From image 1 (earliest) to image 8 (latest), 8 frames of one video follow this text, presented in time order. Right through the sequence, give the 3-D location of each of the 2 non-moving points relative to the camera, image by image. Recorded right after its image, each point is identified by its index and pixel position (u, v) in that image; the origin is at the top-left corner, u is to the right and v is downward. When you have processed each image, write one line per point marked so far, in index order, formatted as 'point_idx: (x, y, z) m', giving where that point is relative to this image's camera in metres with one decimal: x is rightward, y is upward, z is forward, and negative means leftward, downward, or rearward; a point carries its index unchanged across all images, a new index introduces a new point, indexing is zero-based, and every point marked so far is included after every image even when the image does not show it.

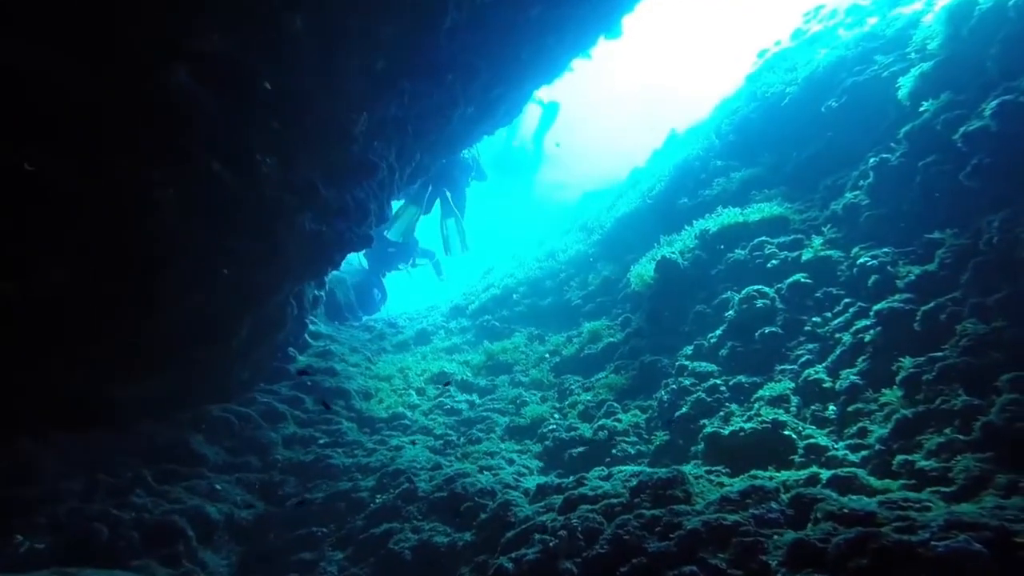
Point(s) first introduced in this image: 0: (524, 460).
0: (+0.2, -2.4, +8.5) m
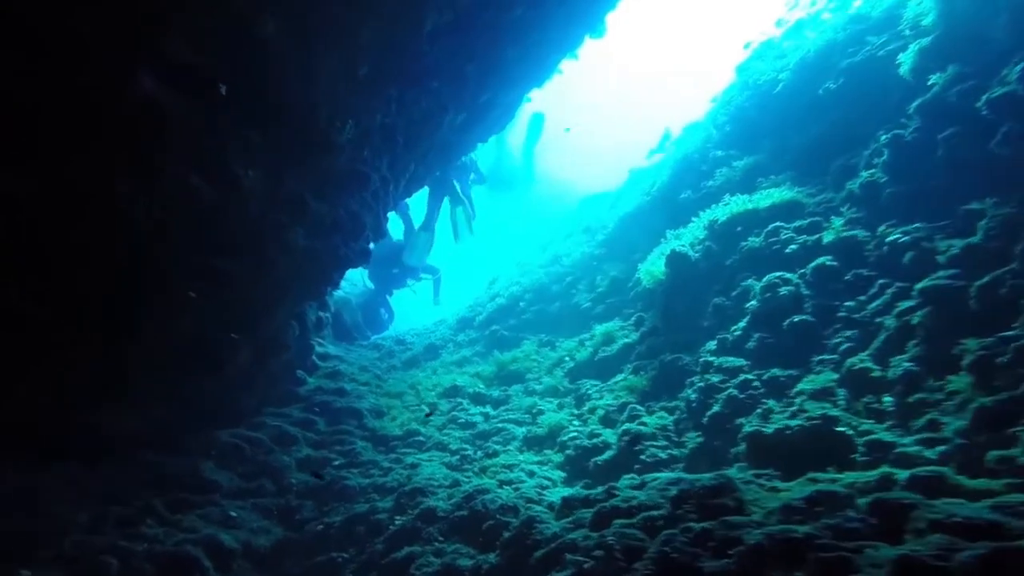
0: (+0.5, -2.4, +8.0) m
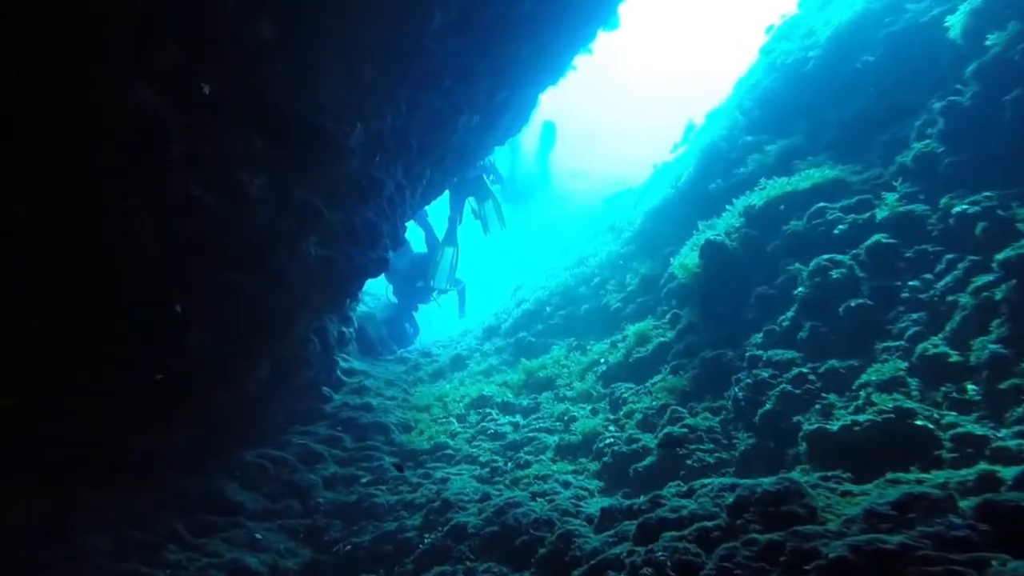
0: (+0.9, -2.4, +7.5) m
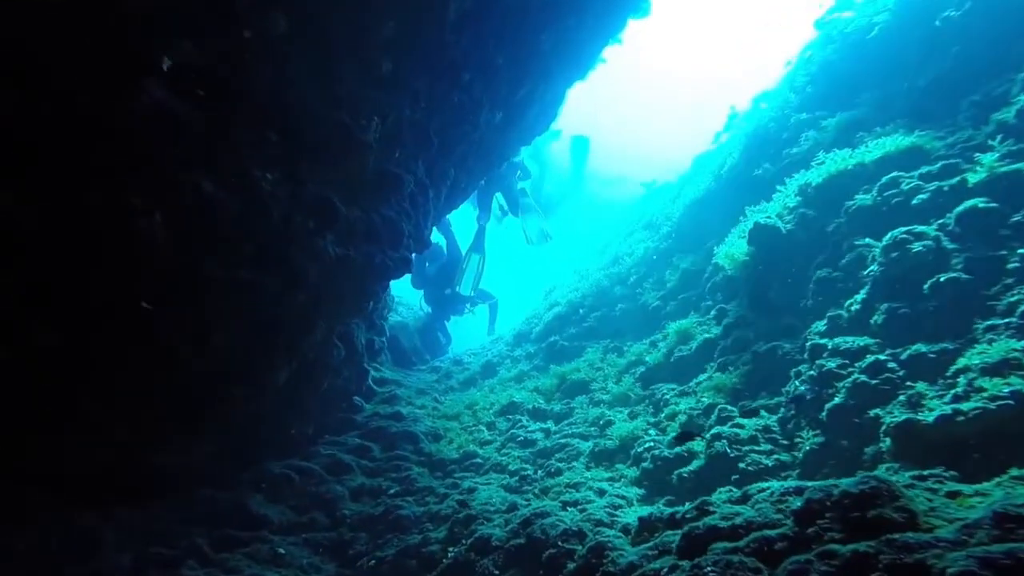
0: (+1.2, -2.2, +6.7) m
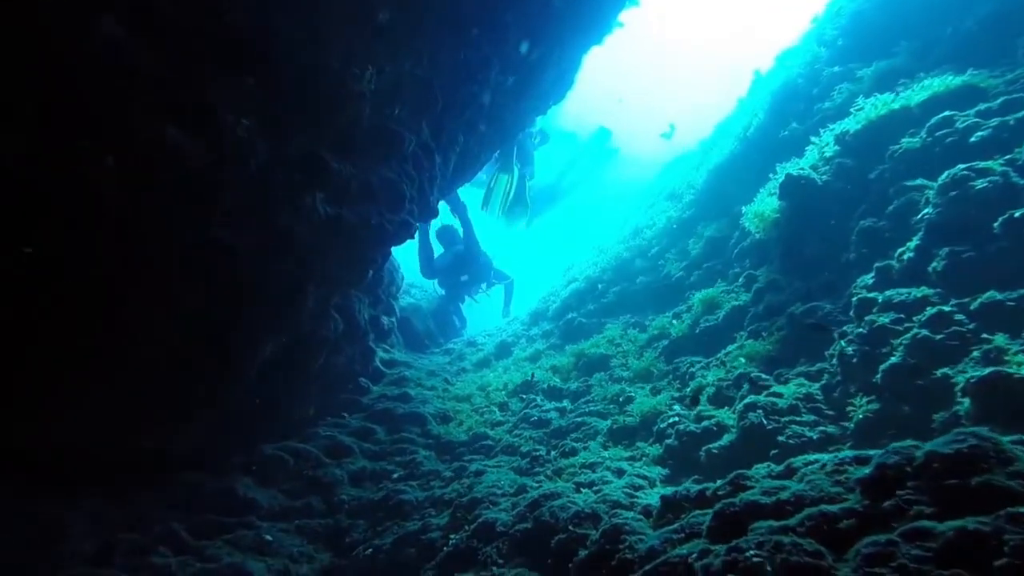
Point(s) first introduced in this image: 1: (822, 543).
0: (+1.3, -1.8, +6.0) m
1: (+1.3, -1.1, +2.7) m
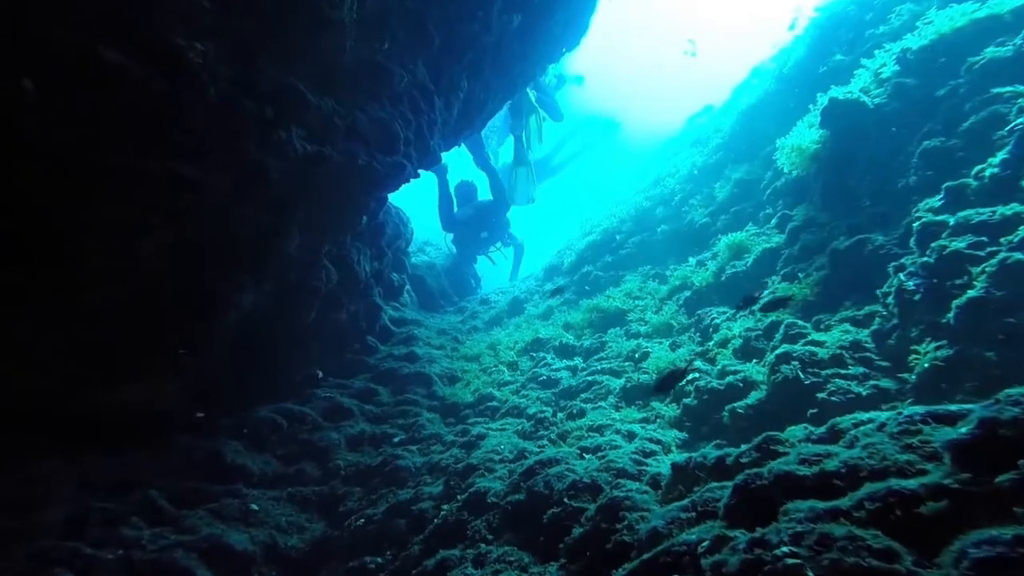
0: (+1.2, -1.3, +5.3) m
1: (+1.1, -0.8, +1.9) m
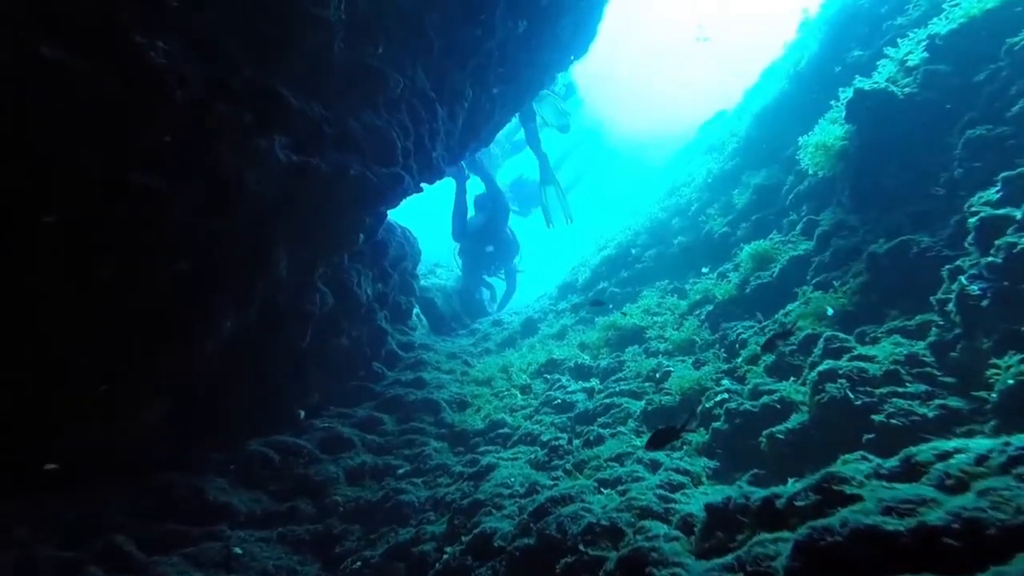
0: (+1.3, -1.4, +4.6) m
1: (+1.1, -0.7, +1.3) m
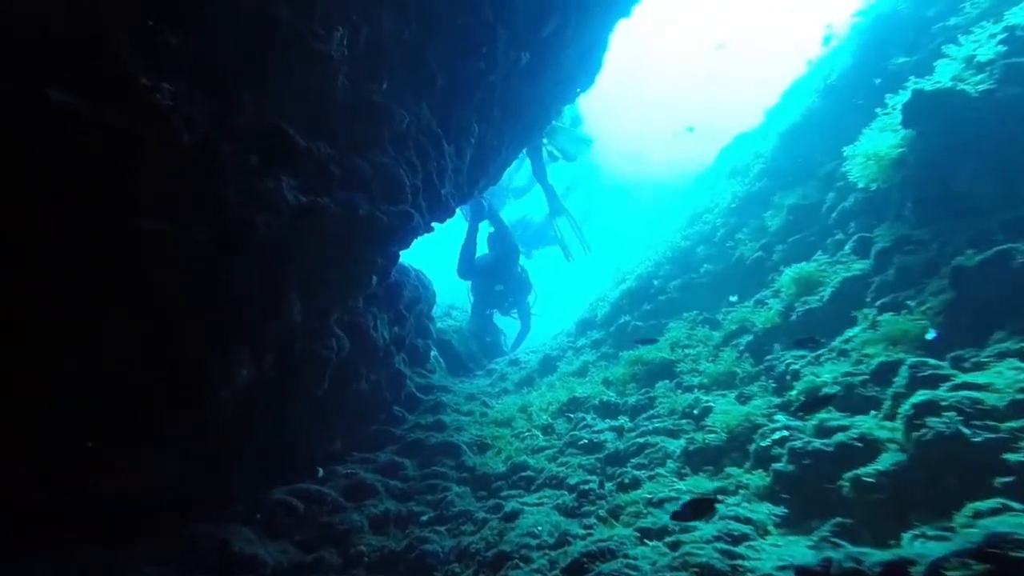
0: (+1.5, -1.5, +4.0) m
1: (+1.2, -0.6, +0.6) m
